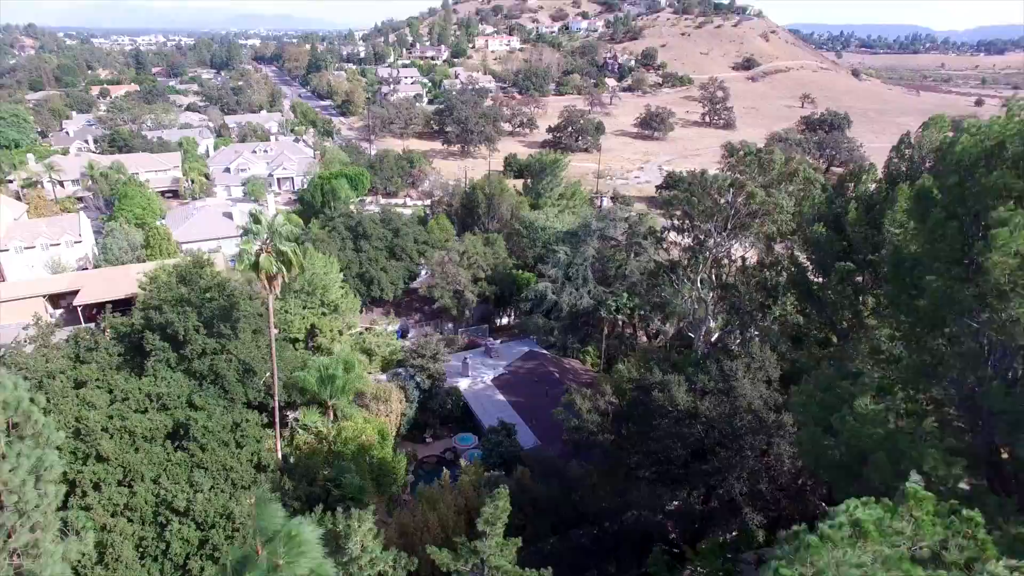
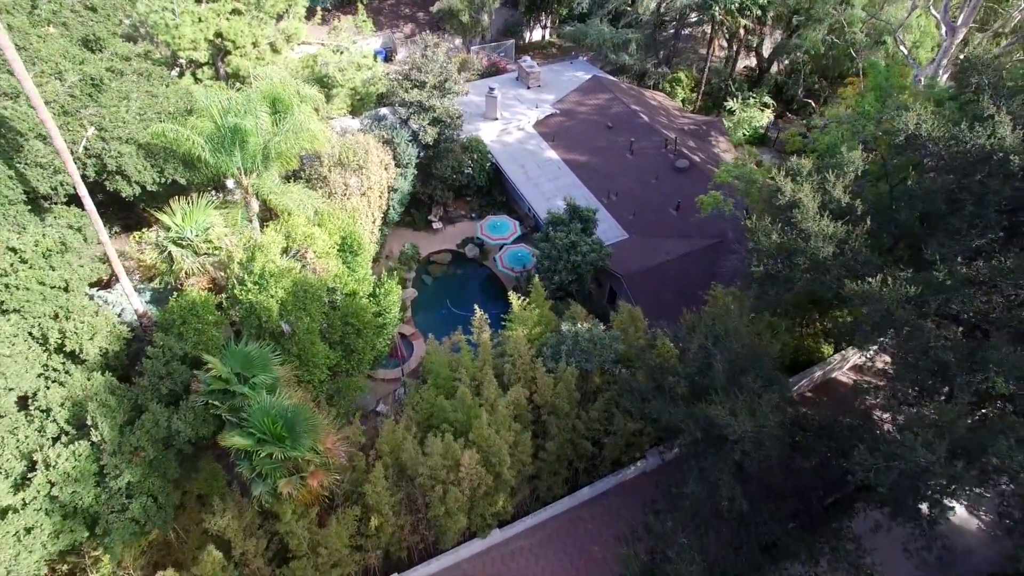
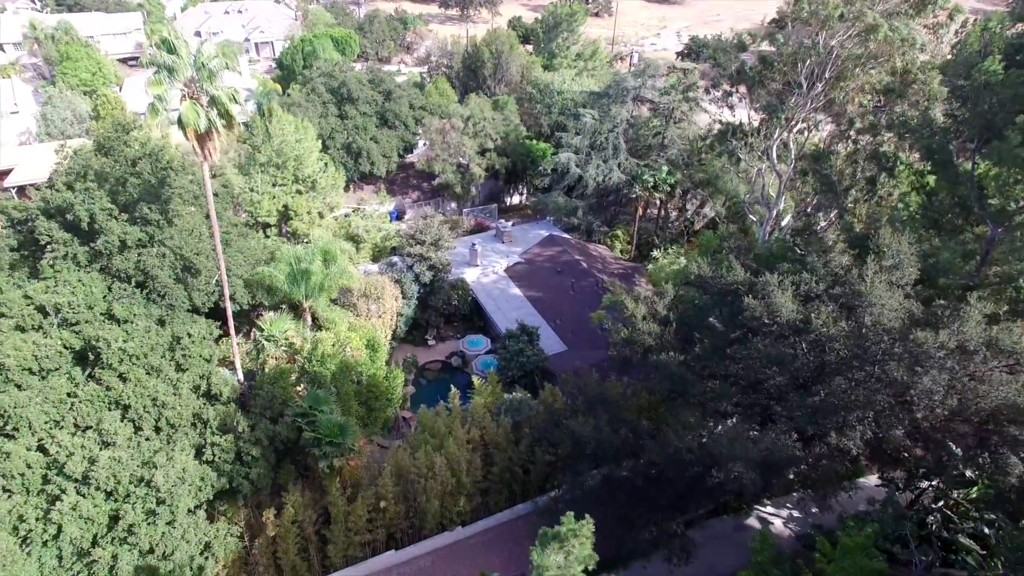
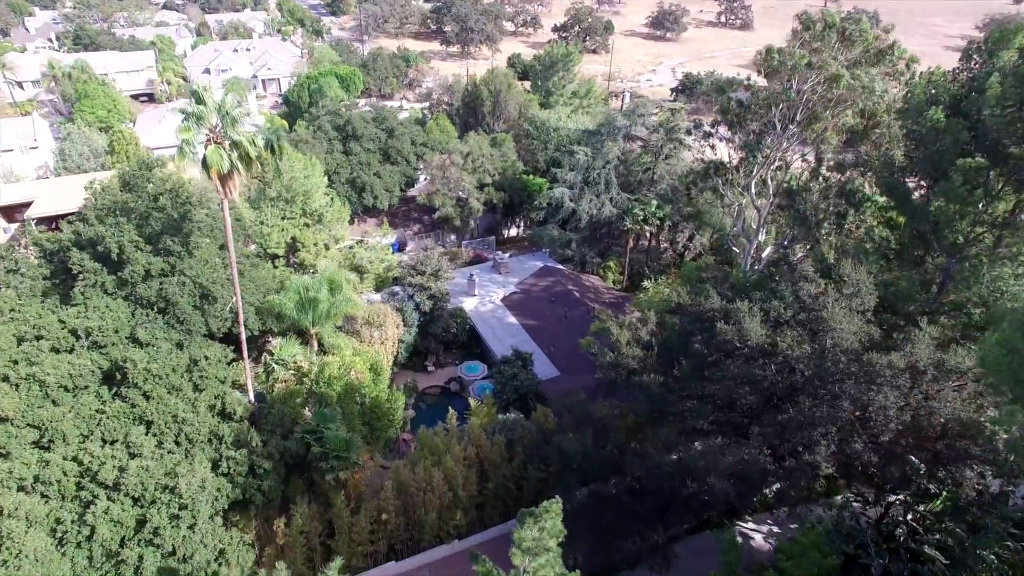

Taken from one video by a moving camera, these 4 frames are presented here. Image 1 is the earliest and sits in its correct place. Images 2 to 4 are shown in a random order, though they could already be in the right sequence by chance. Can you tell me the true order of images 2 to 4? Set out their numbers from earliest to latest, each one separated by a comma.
4, 3, 2
